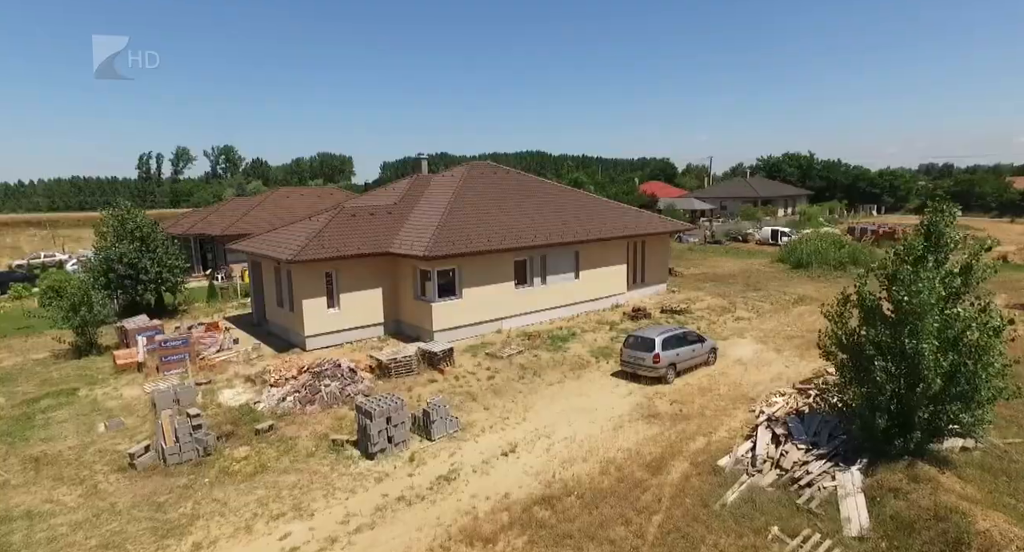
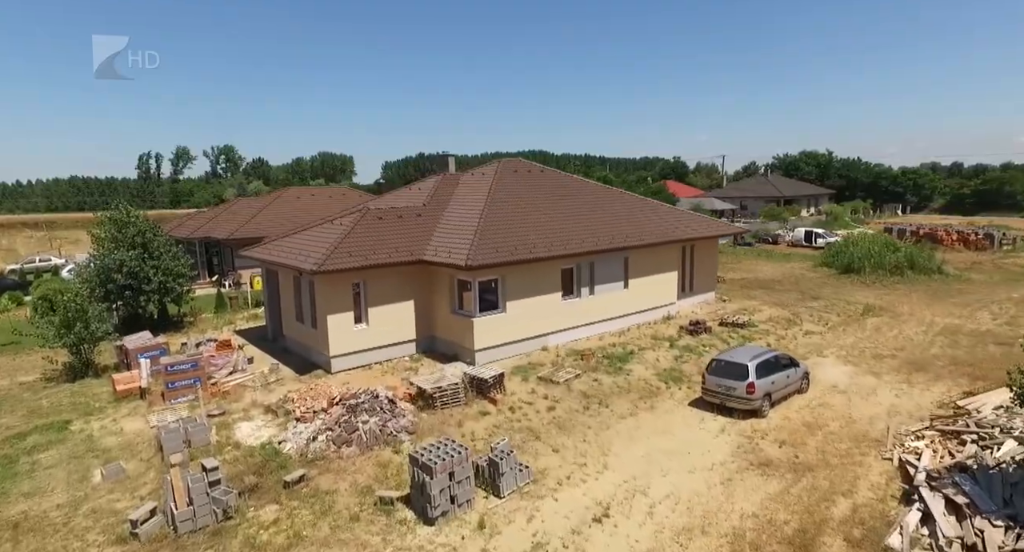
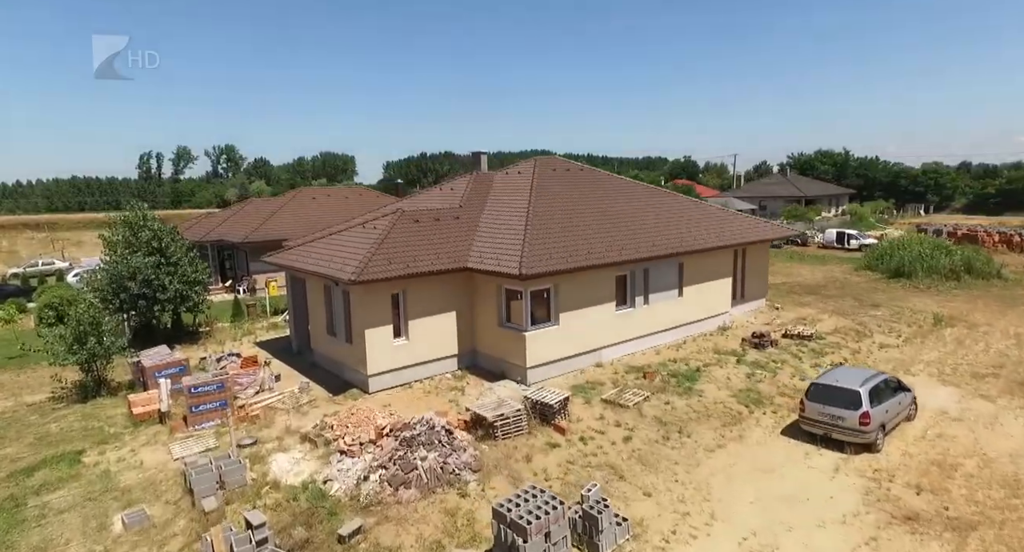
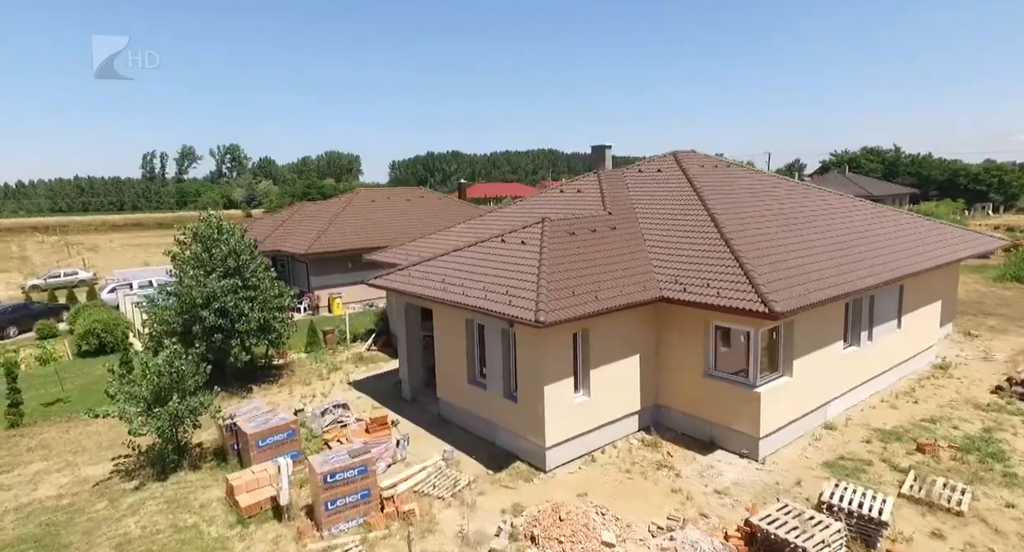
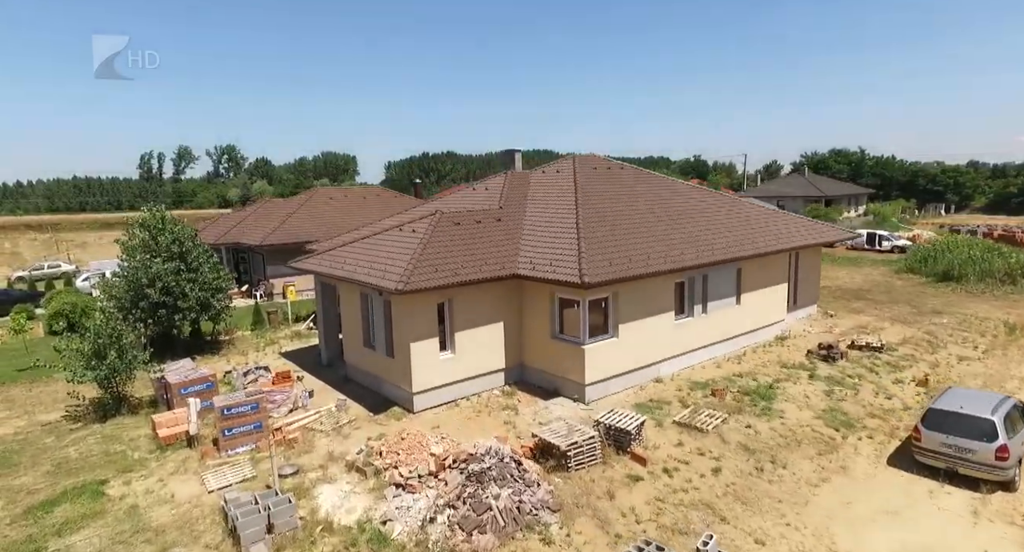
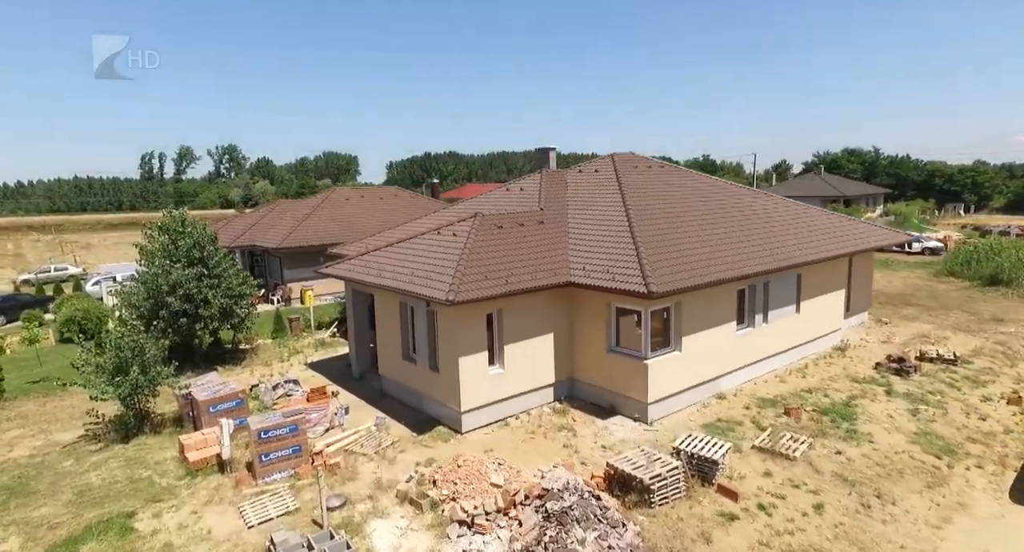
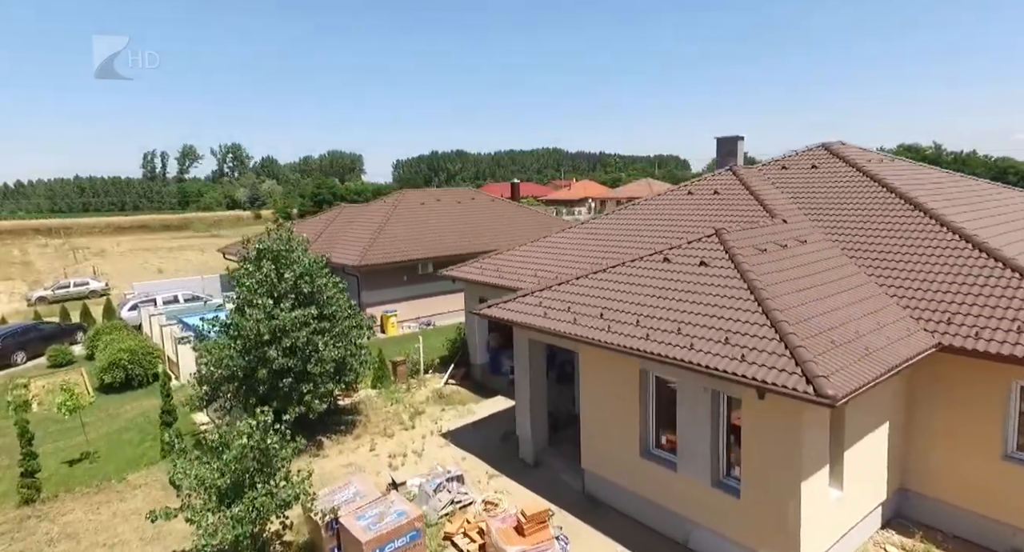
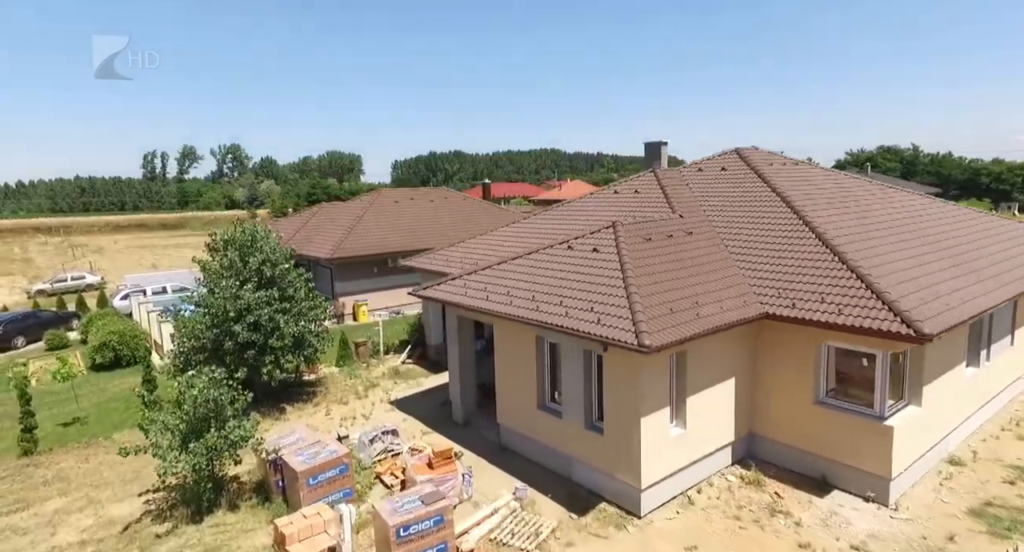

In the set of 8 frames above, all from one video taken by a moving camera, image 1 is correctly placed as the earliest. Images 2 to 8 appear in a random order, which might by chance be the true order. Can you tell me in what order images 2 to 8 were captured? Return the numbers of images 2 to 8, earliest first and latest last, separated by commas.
2, 3, 5, 6, 4, 8, 7
